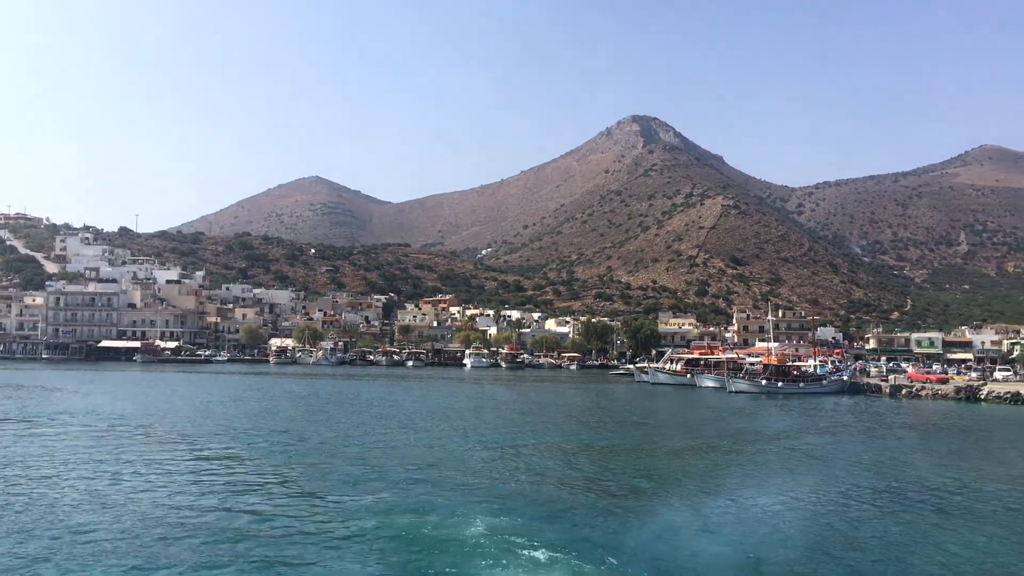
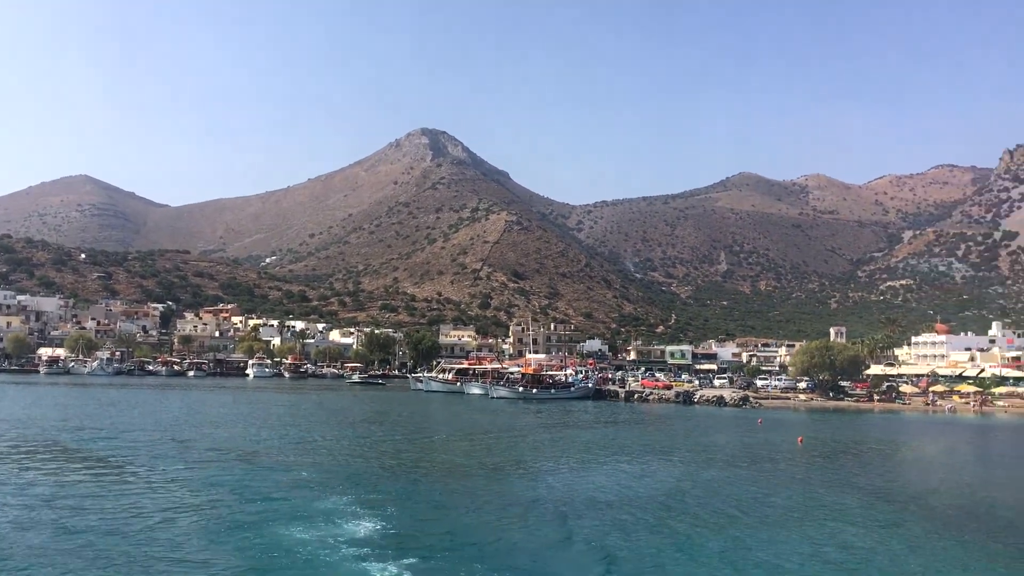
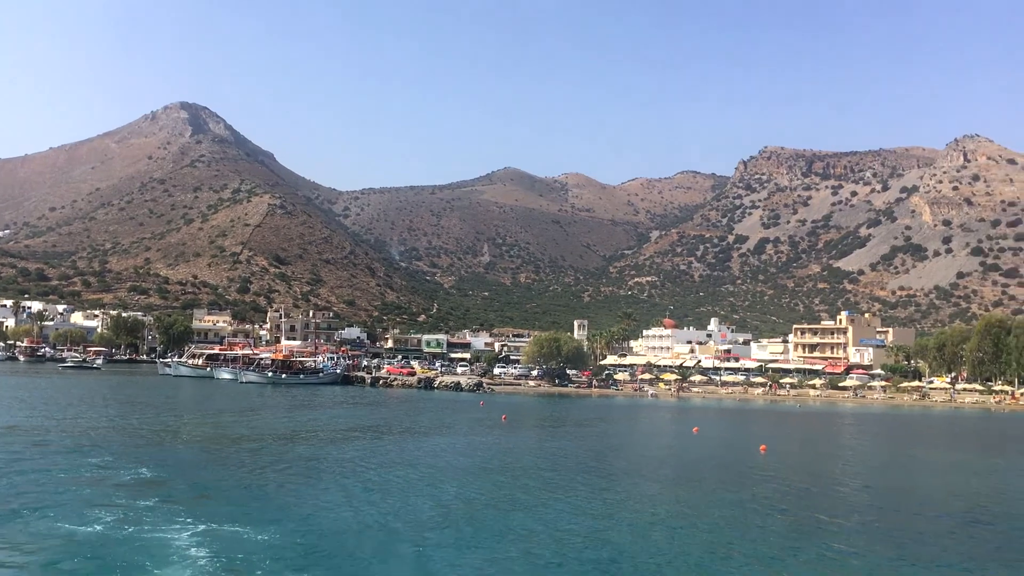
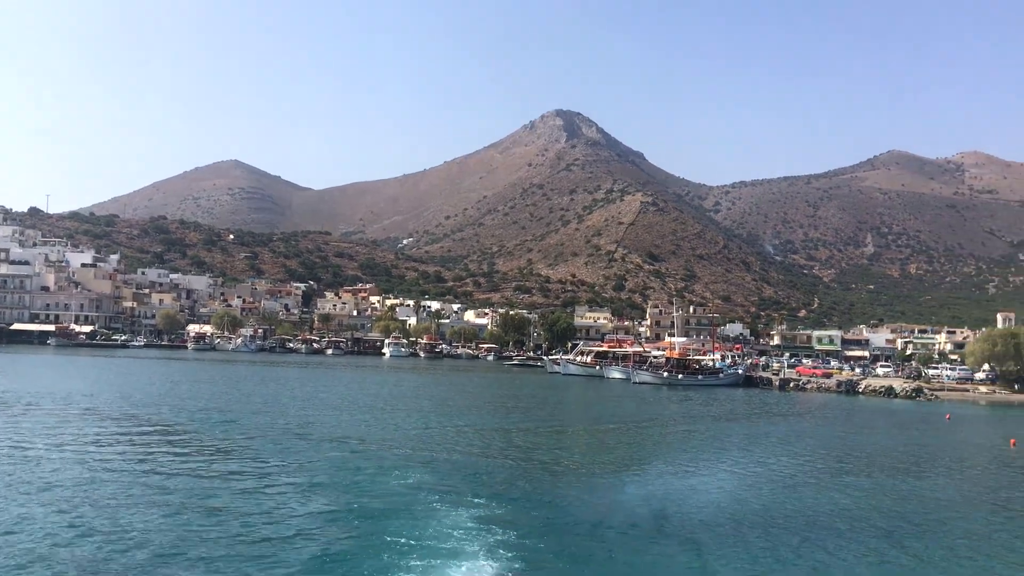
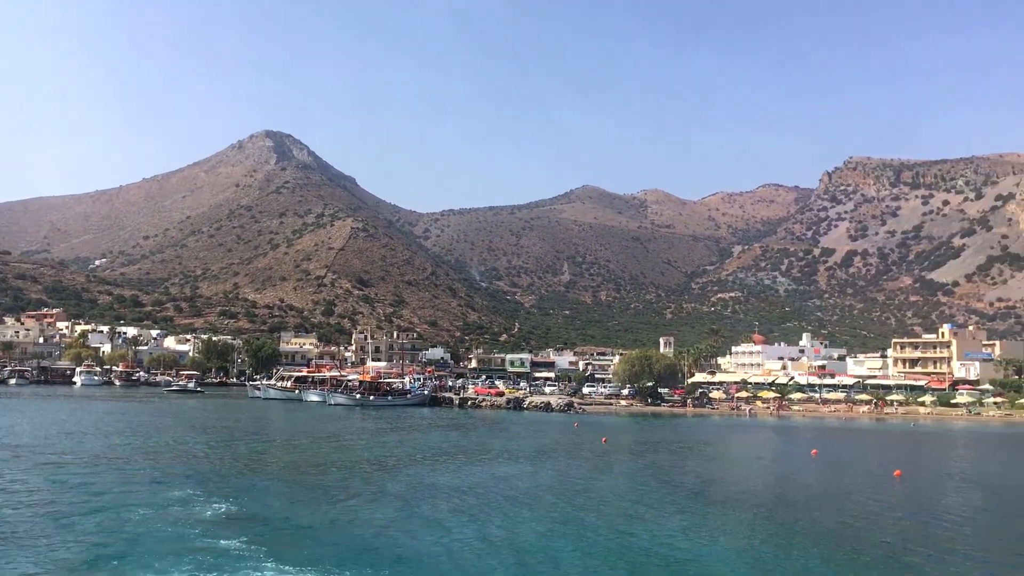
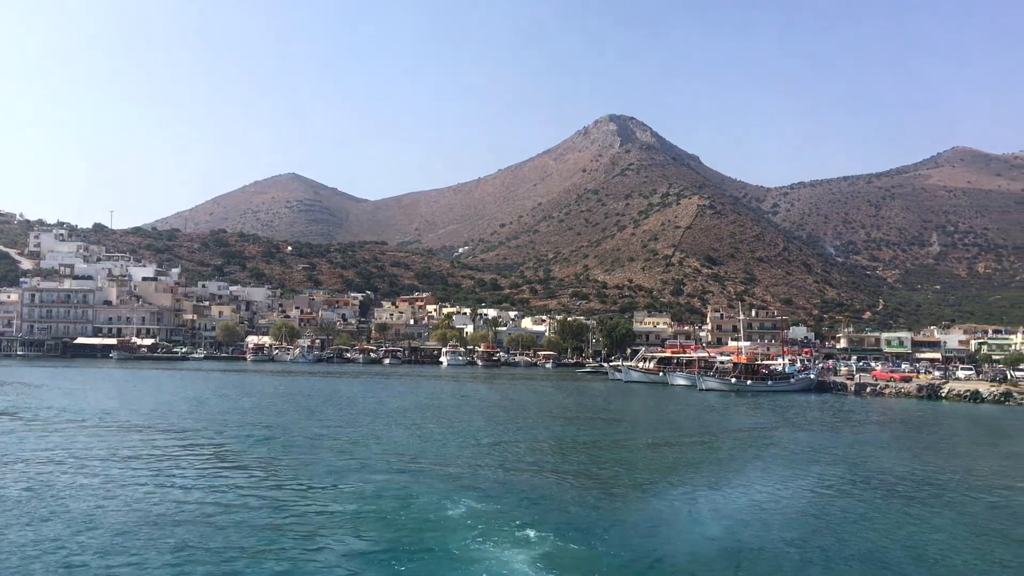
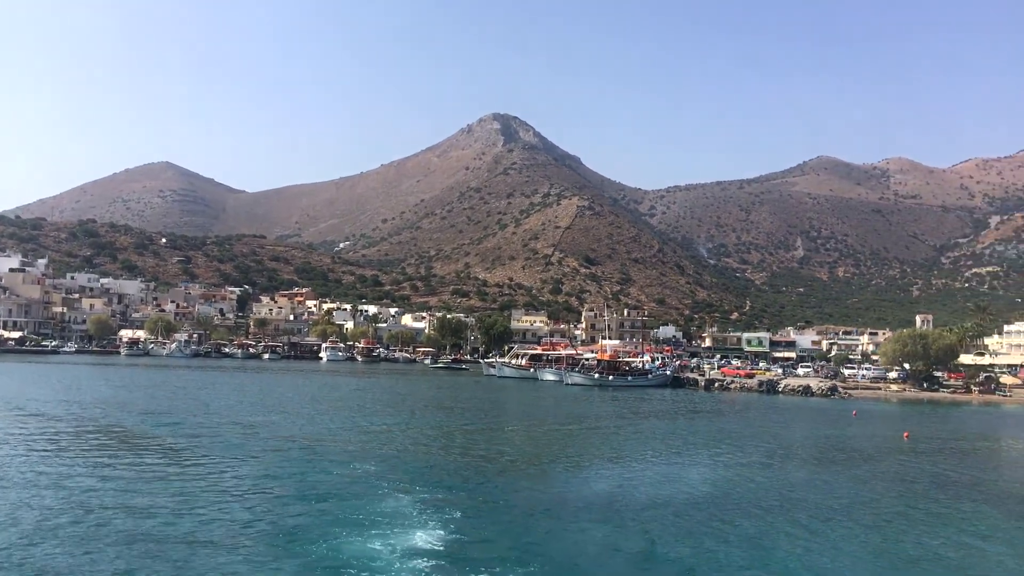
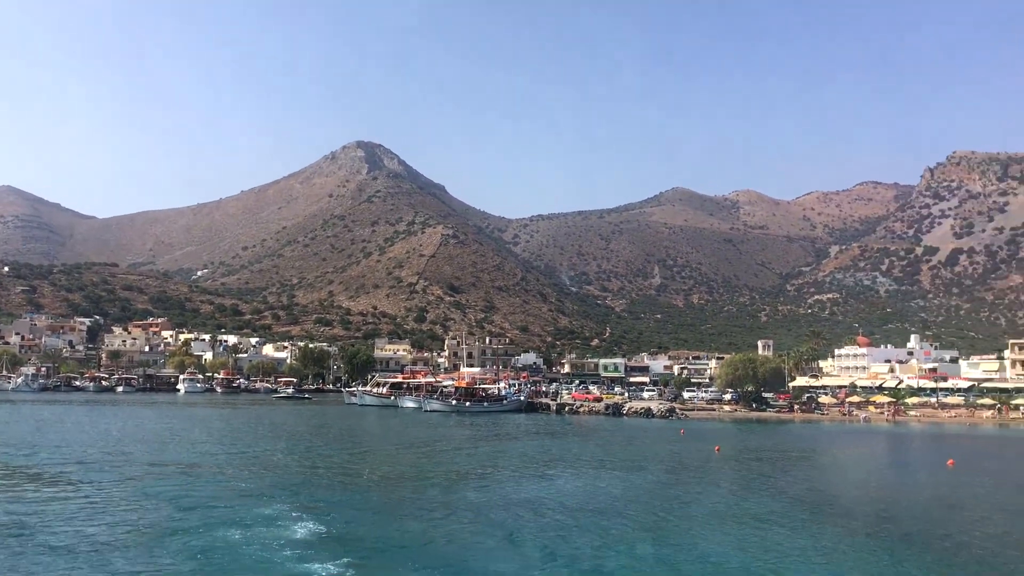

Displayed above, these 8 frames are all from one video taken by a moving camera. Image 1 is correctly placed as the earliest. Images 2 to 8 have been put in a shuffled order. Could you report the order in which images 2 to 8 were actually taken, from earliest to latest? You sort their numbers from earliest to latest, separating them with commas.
6, 4, 7, 2, 8, 5, 3
